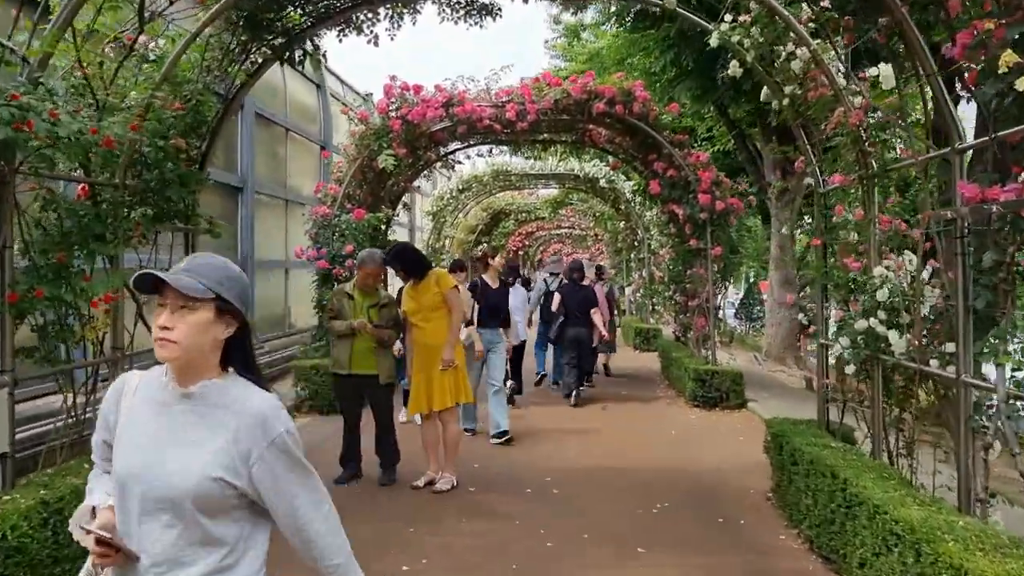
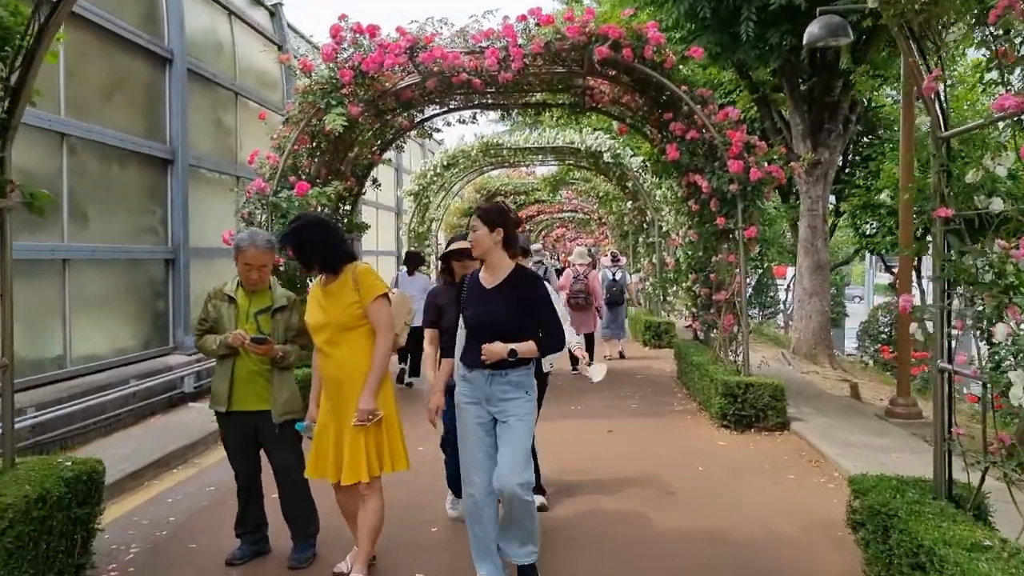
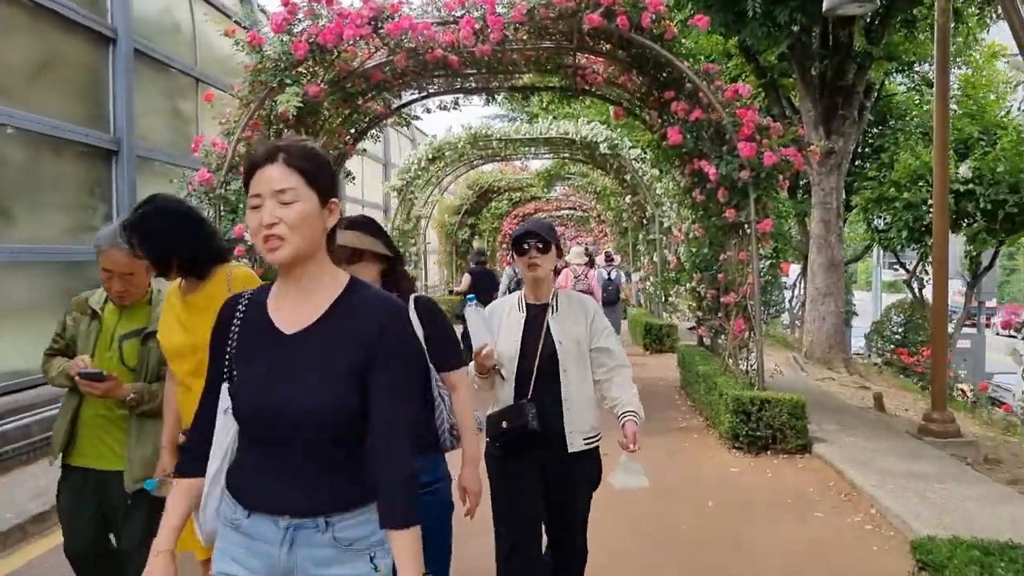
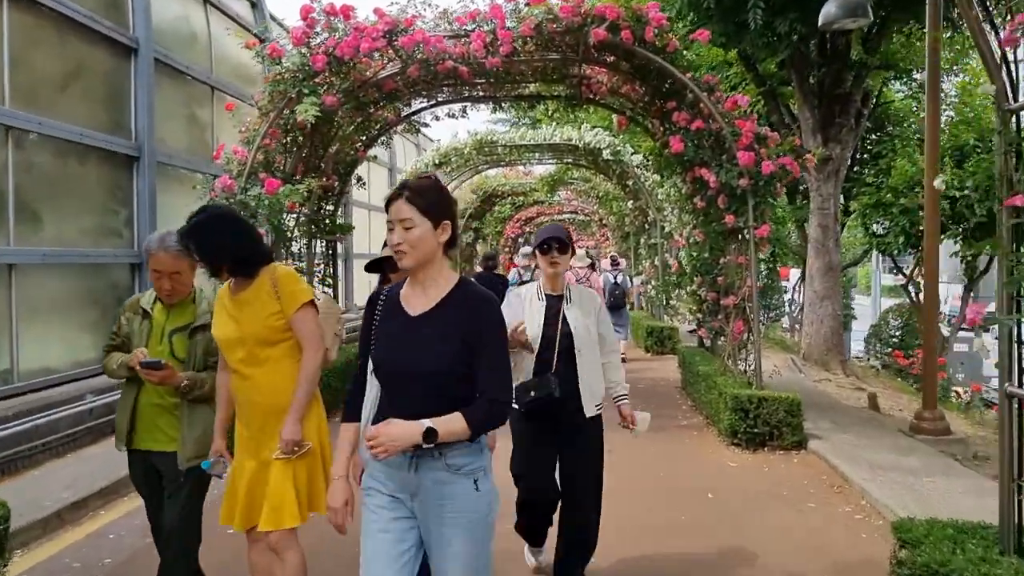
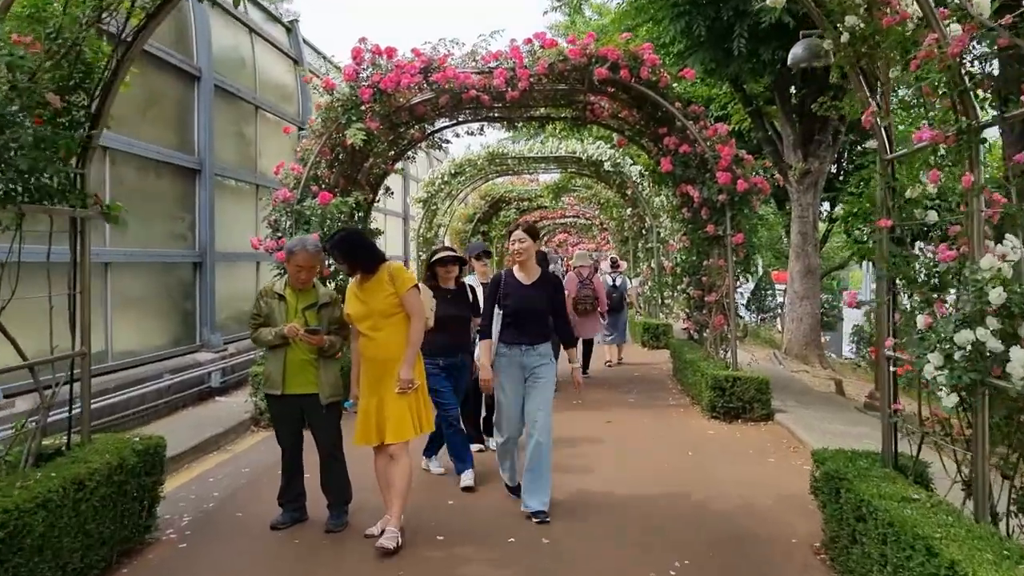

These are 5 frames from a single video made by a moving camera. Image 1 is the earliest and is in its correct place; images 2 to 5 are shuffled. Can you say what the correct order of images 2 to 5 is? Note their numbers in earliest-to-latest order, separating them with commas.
5, 2, 4, 3
